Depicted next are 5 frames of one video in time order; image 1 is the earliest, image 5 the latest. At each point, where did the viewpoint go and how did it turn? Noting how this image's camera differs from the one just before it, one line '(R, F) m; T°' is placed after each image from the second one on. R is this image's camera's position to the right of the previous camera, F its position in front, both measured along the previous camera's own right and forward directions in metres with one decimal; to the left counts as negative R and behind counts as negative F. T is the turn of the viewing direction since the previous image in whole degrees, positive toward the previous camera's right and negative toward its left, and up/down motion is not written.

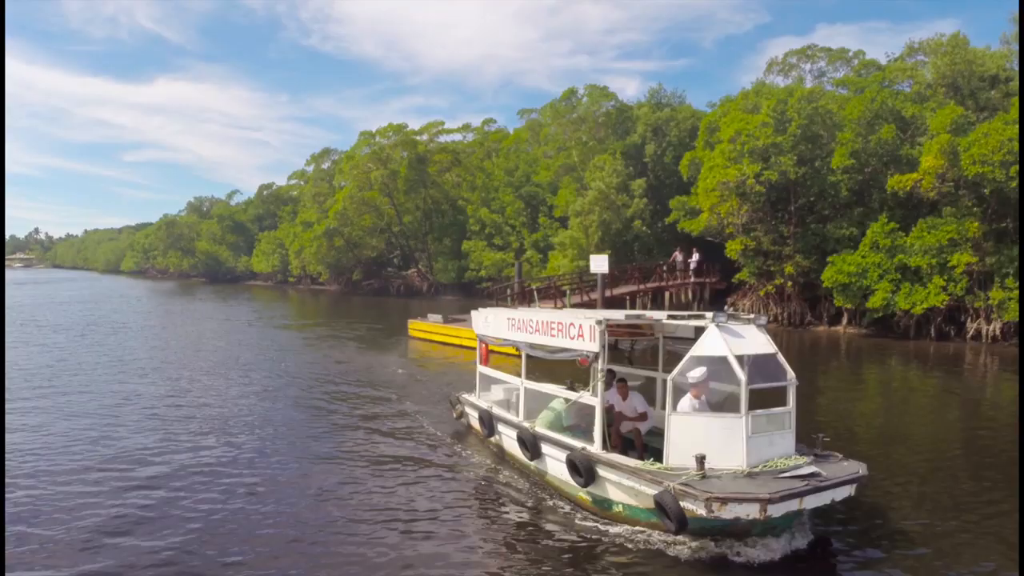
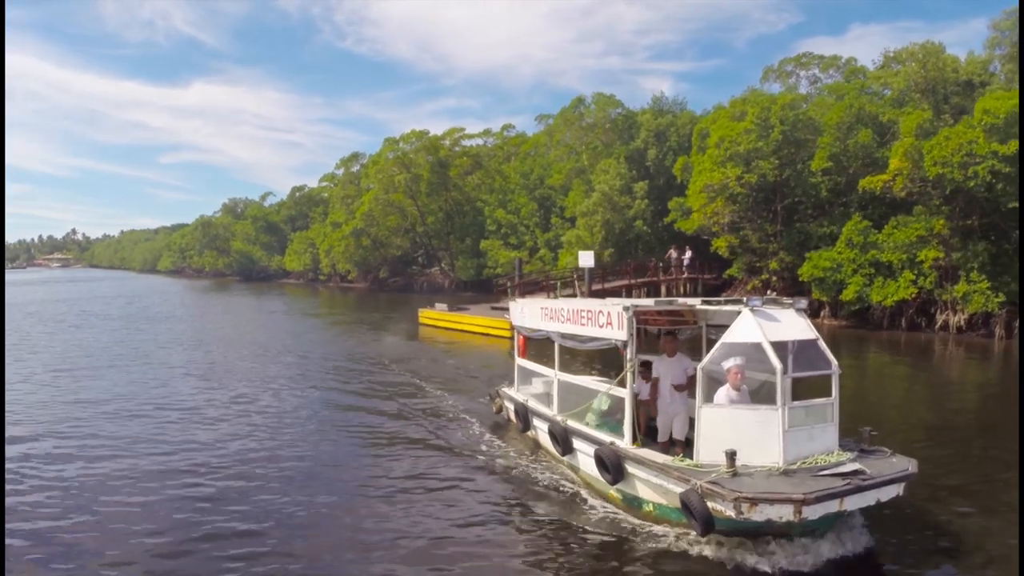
(+0.3, -0.9) m; -2°
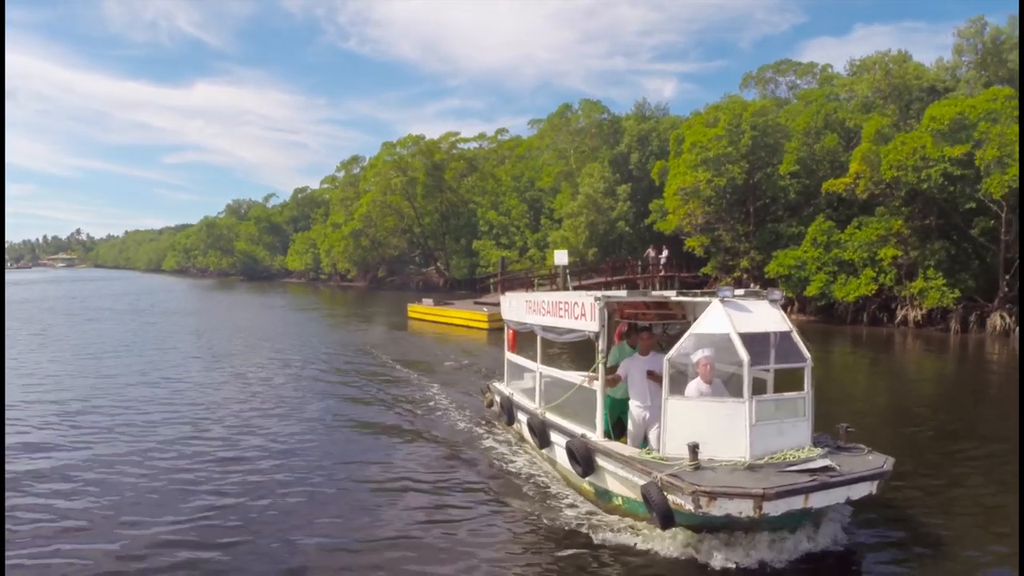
(+0.3, -0.6) m; 0°
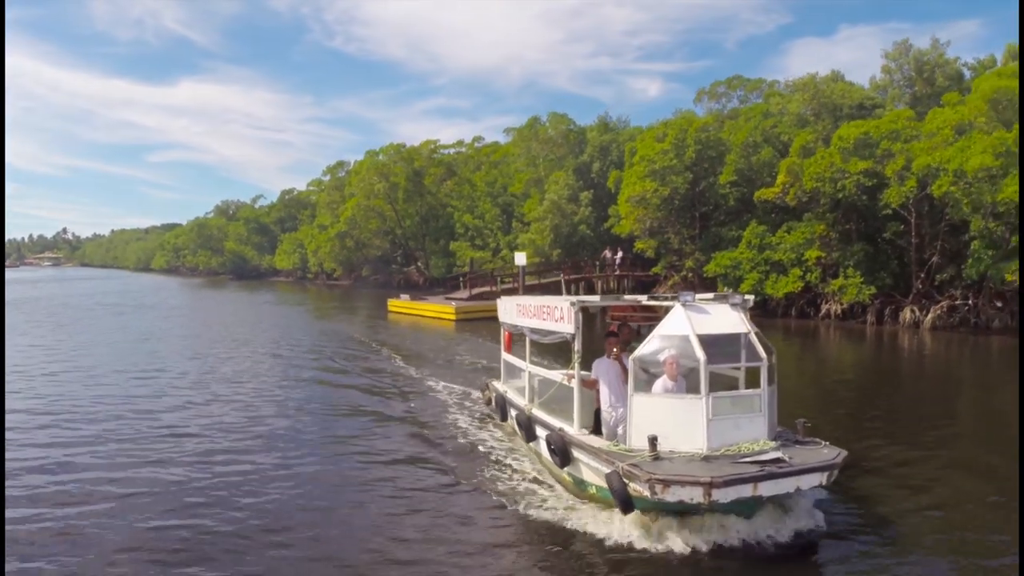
(+0.3, -1.2) m; +1°
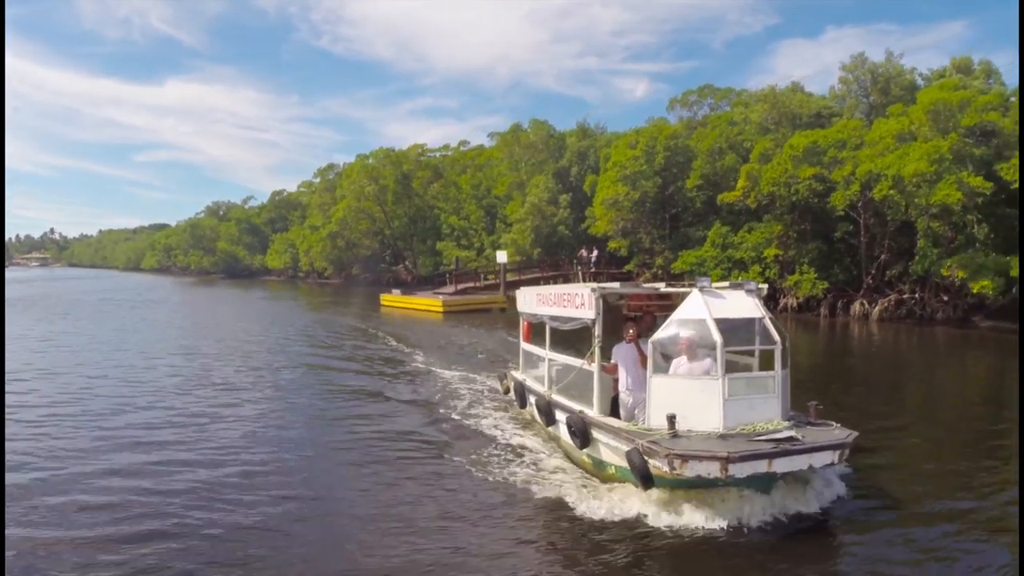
(-0.1, 0.0) m; +1°
